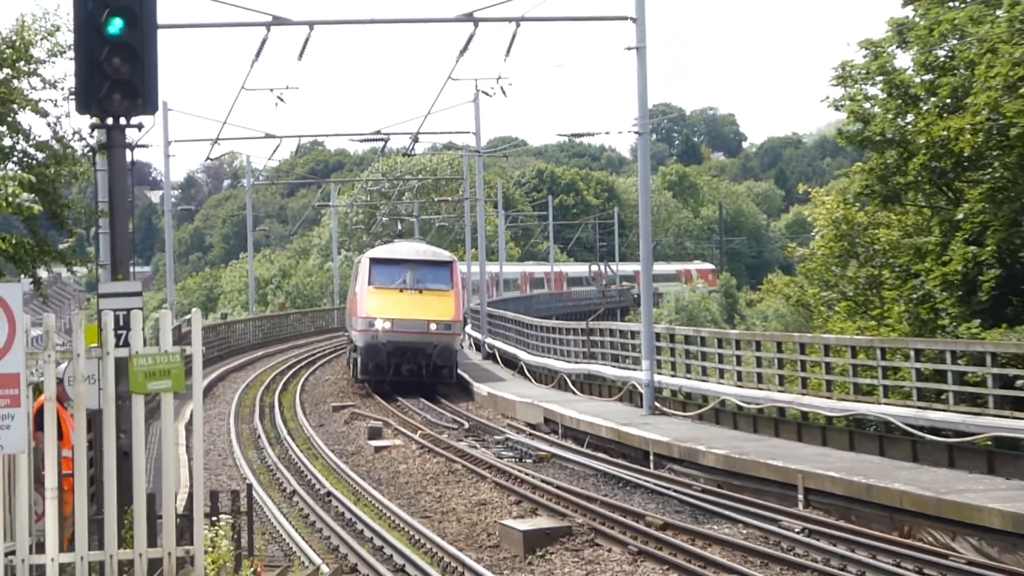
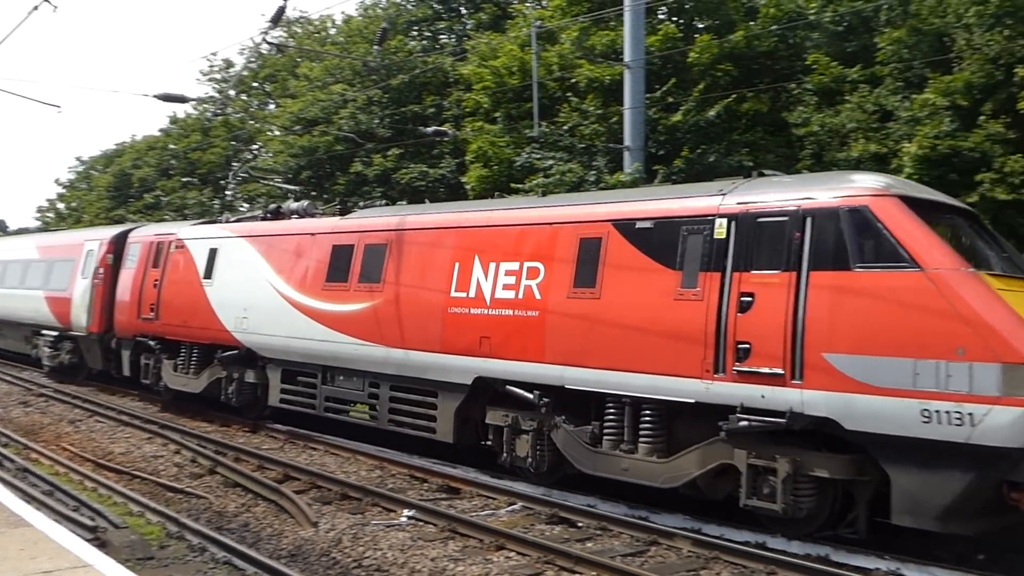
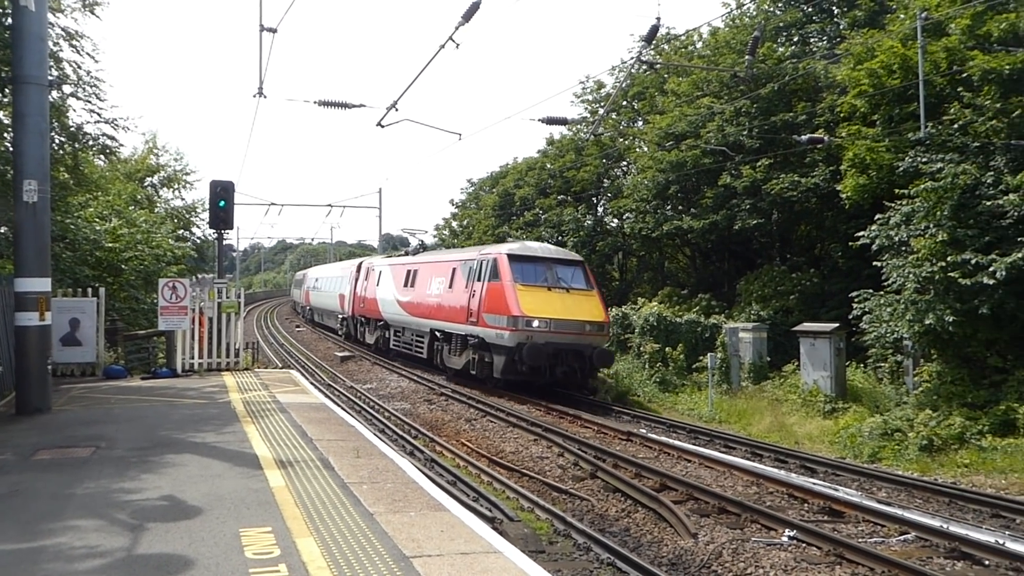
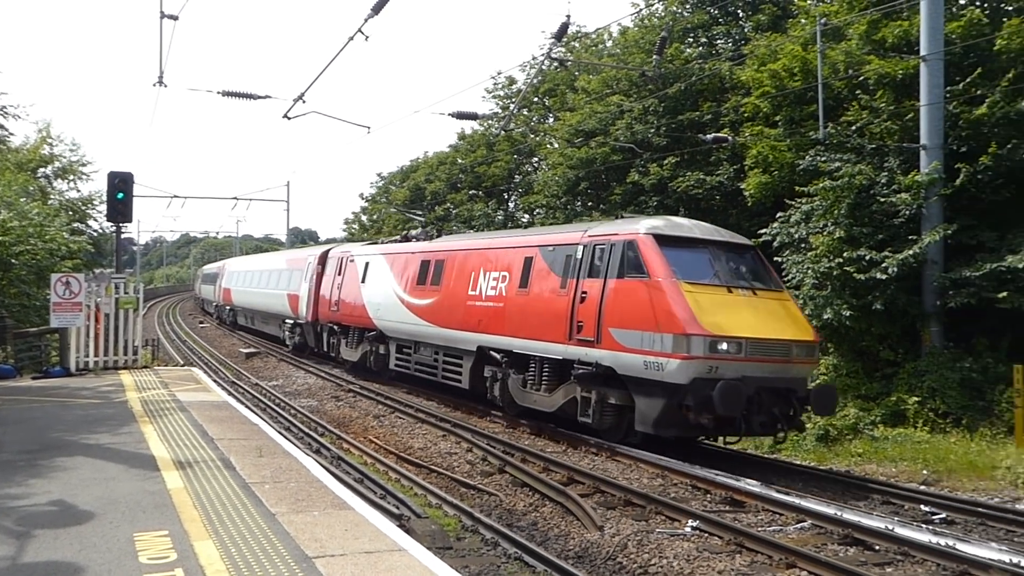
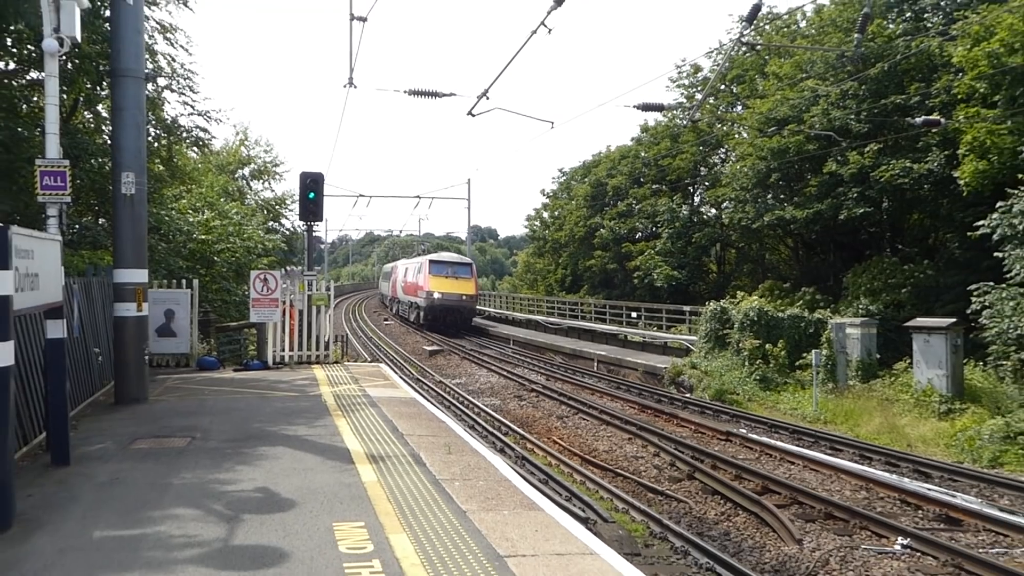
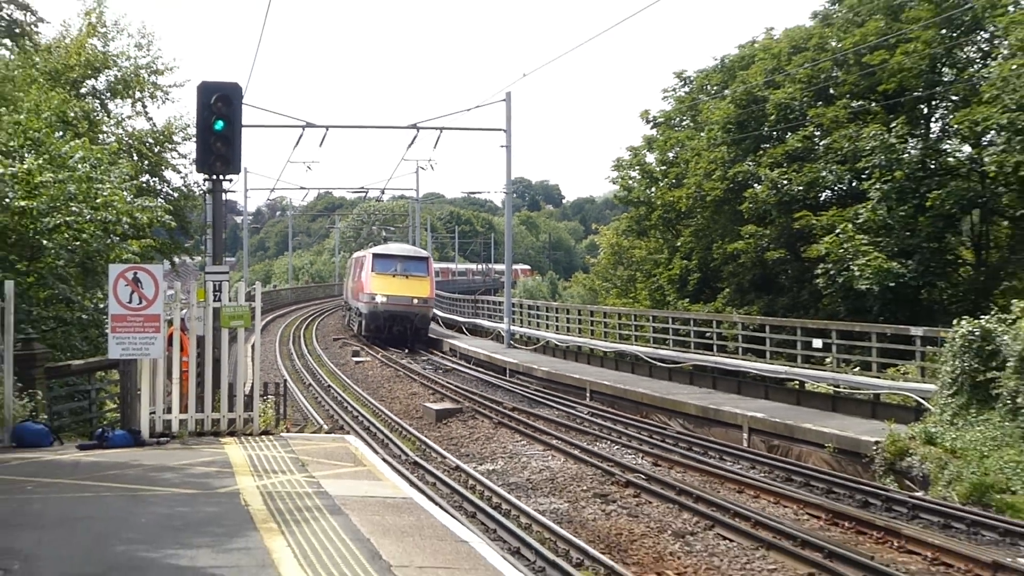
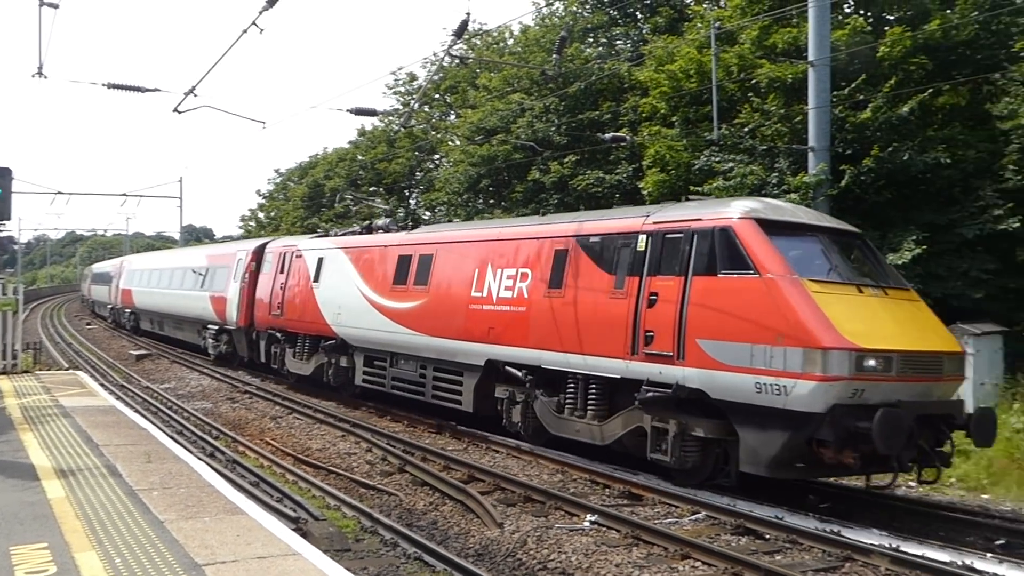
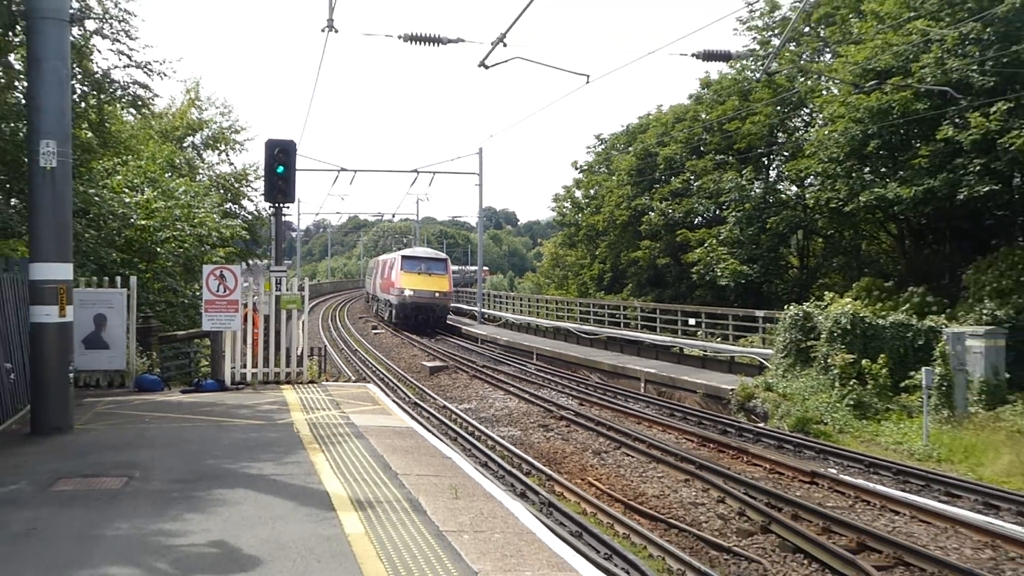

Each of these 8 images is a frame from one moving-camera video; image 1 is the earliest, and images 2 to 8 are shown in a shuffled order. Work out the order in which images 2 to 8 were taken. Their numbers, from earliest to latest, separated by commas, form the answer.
6, 8, 5, 3, 4, 7, 2
